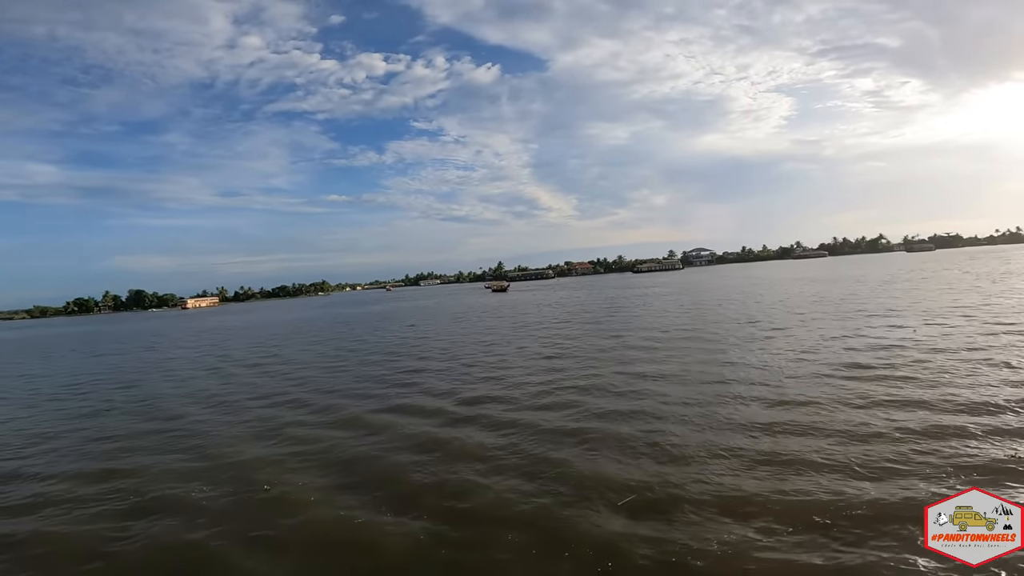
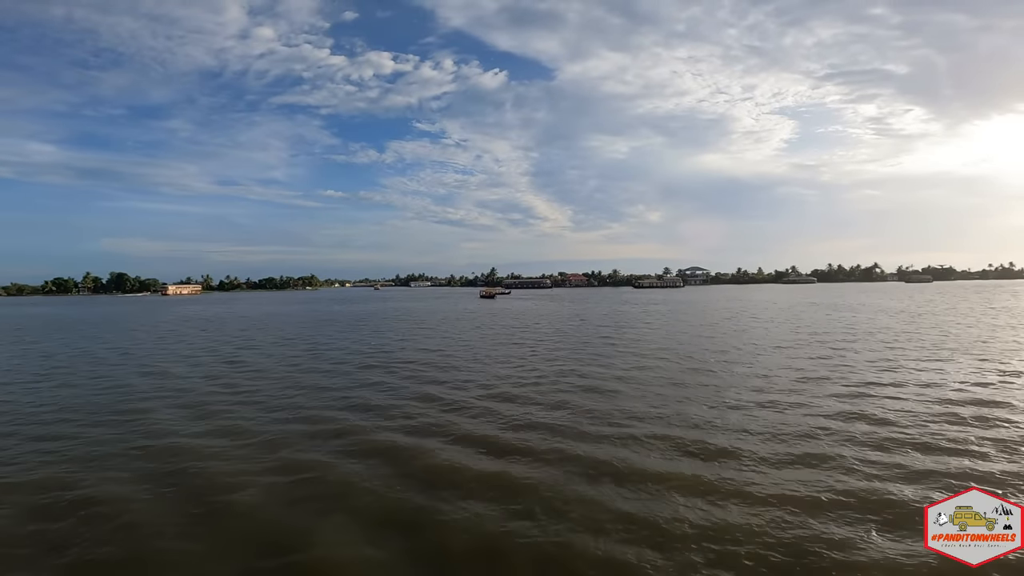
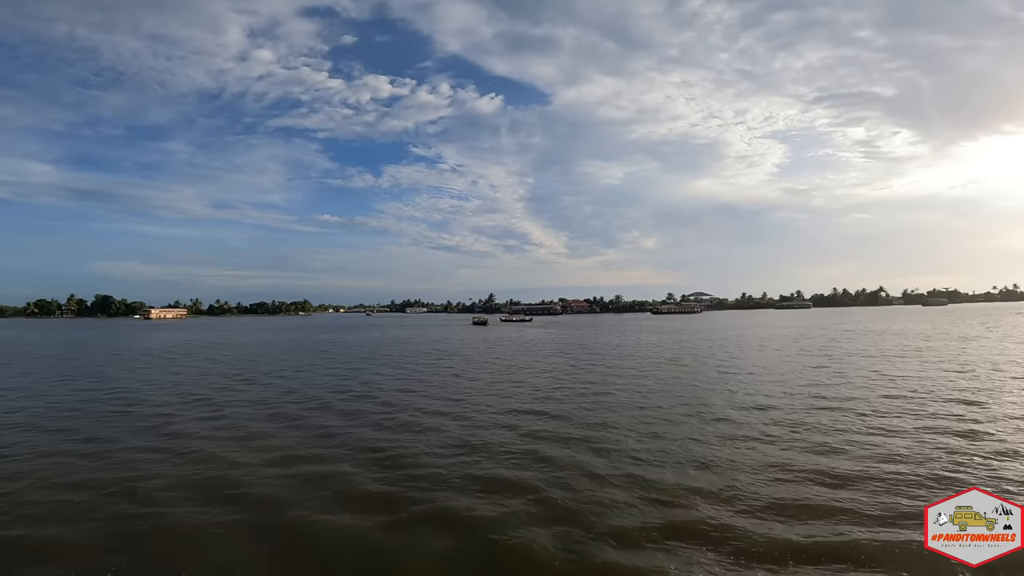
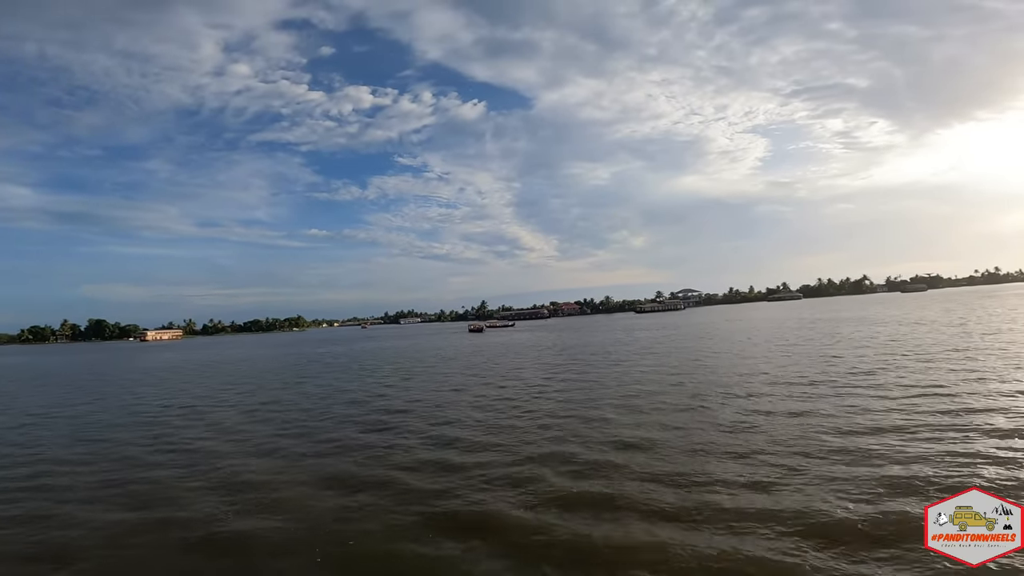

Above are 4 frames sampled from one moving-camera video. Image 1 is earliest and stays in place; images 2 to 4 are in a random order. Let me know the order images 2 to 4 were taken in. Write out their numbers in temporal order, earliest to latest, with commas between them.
2, 4, 3
